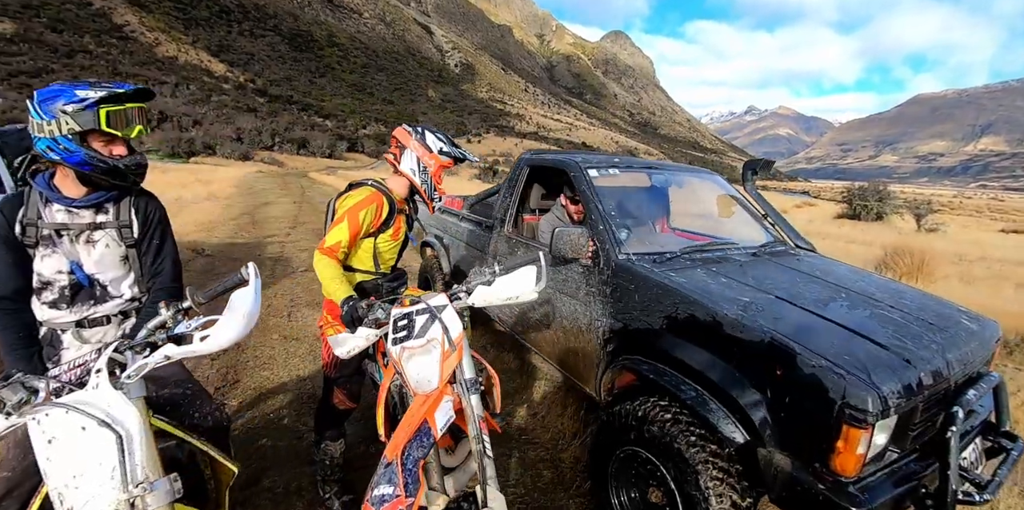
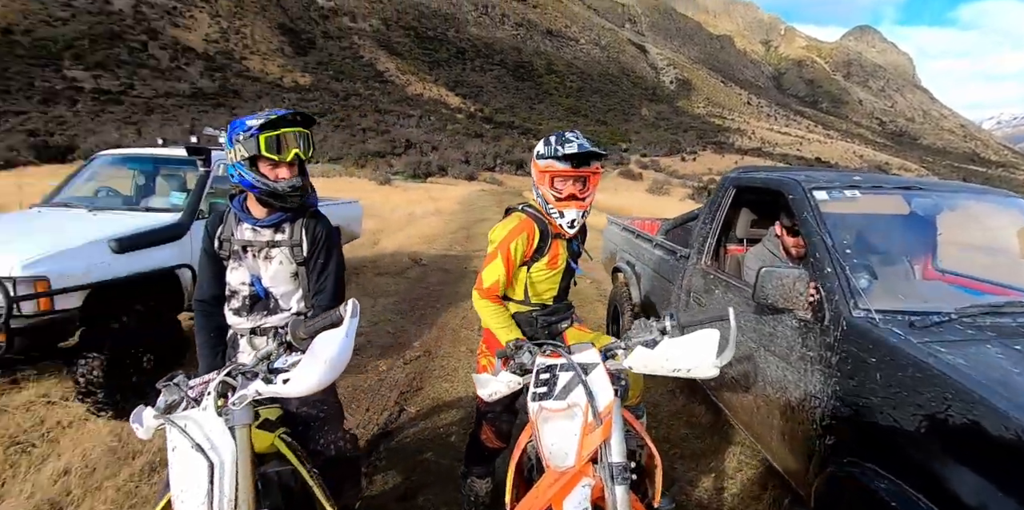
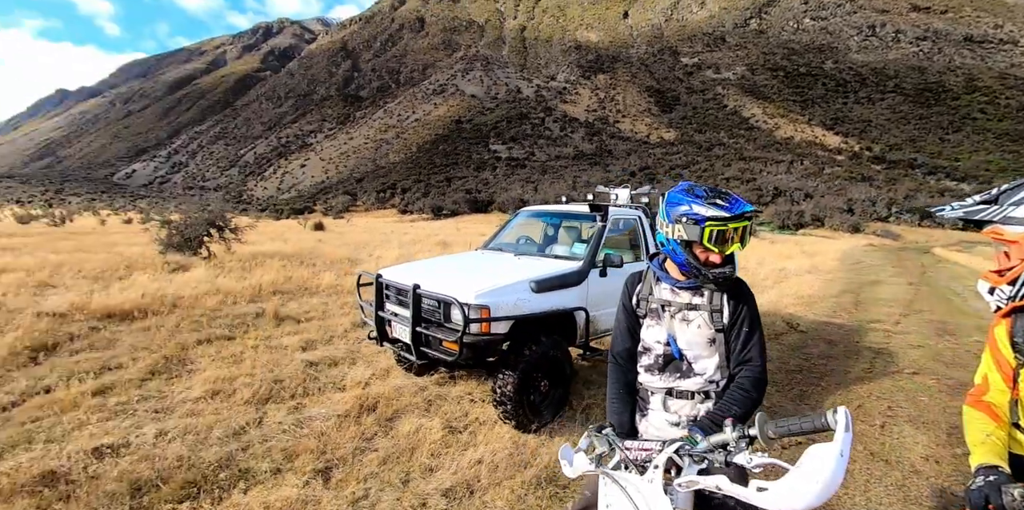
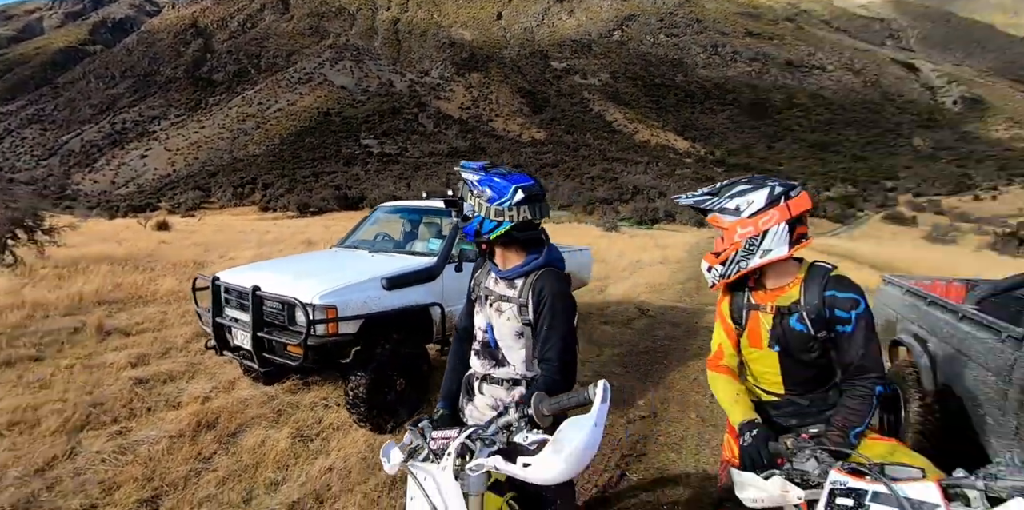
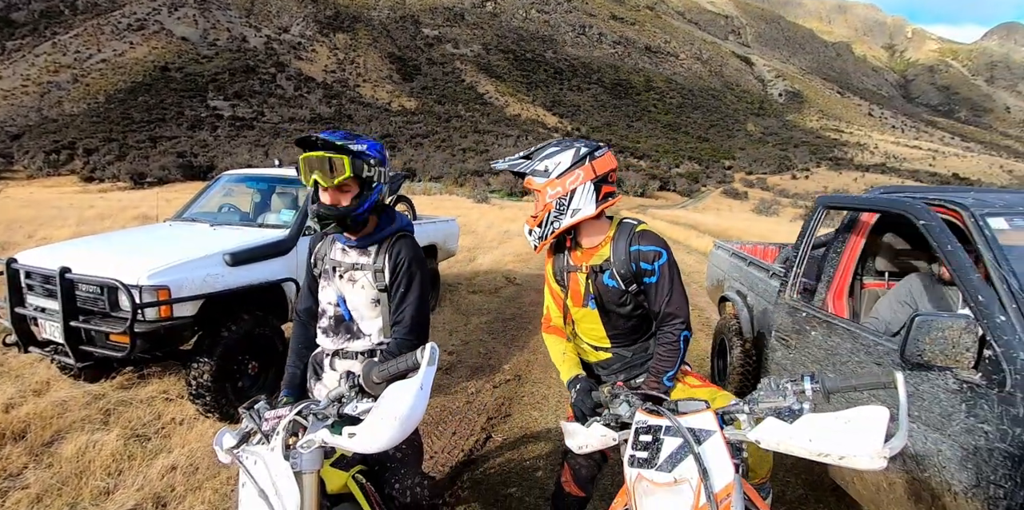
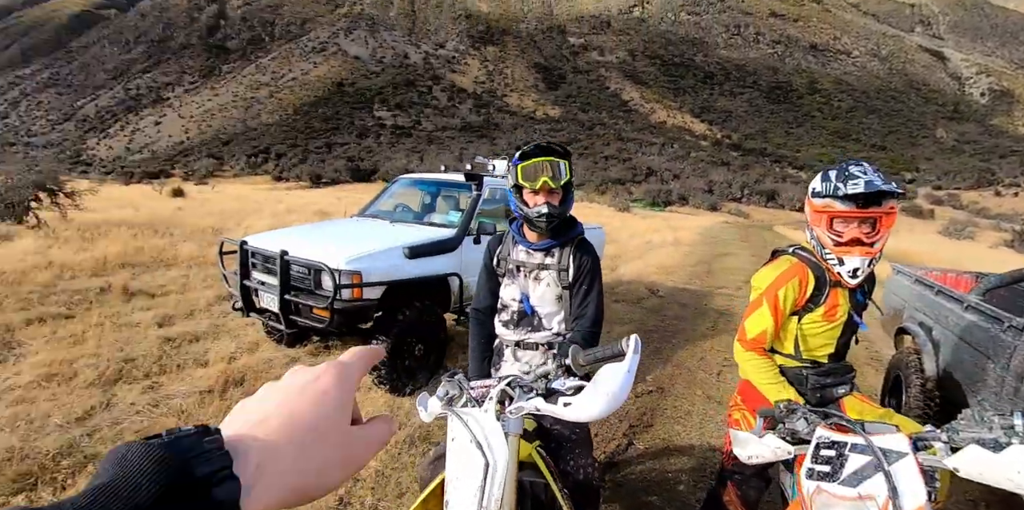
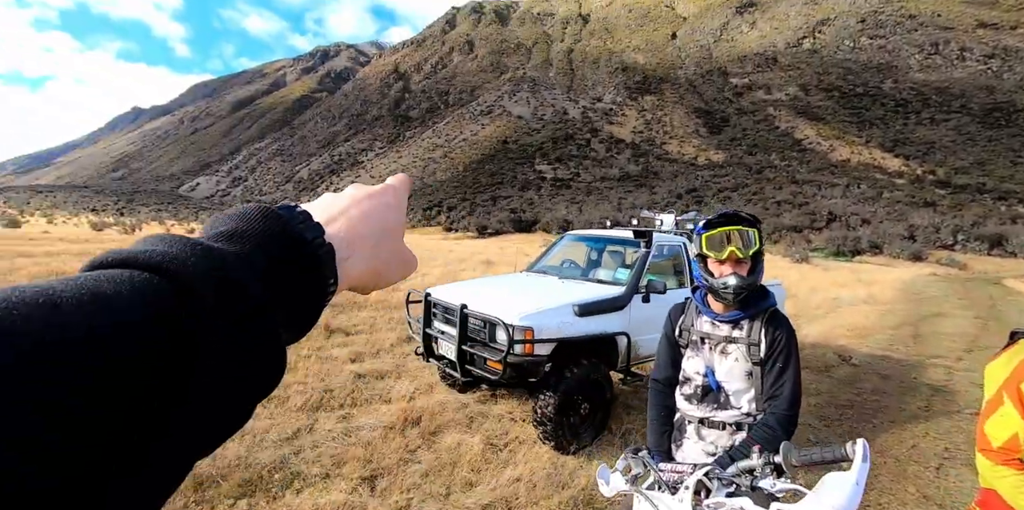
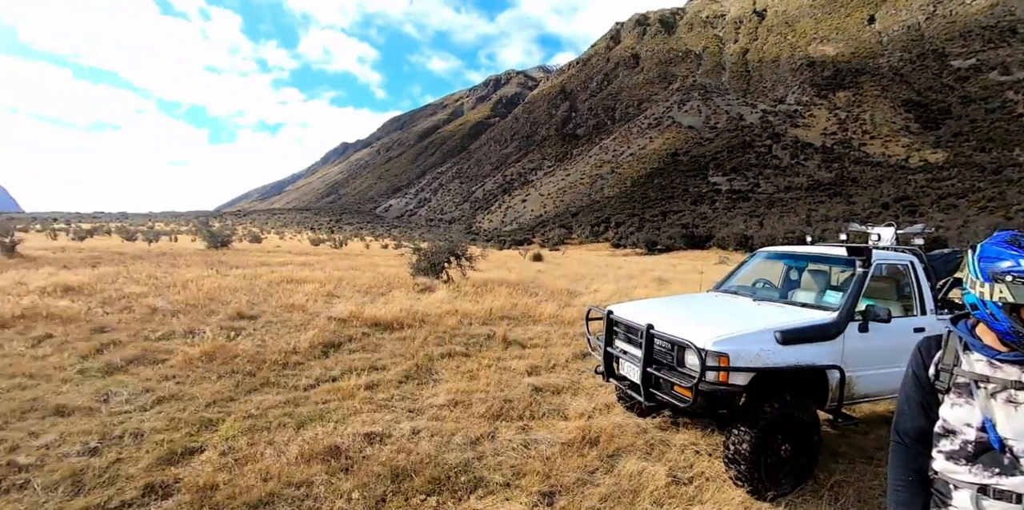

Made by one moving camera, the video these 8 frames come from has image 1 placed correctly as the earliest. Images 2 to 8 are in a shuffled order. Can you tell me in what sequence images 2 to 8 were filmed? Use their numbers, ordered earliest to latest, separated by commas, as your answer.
2, 6, 7, 4, 5, 3, 8
